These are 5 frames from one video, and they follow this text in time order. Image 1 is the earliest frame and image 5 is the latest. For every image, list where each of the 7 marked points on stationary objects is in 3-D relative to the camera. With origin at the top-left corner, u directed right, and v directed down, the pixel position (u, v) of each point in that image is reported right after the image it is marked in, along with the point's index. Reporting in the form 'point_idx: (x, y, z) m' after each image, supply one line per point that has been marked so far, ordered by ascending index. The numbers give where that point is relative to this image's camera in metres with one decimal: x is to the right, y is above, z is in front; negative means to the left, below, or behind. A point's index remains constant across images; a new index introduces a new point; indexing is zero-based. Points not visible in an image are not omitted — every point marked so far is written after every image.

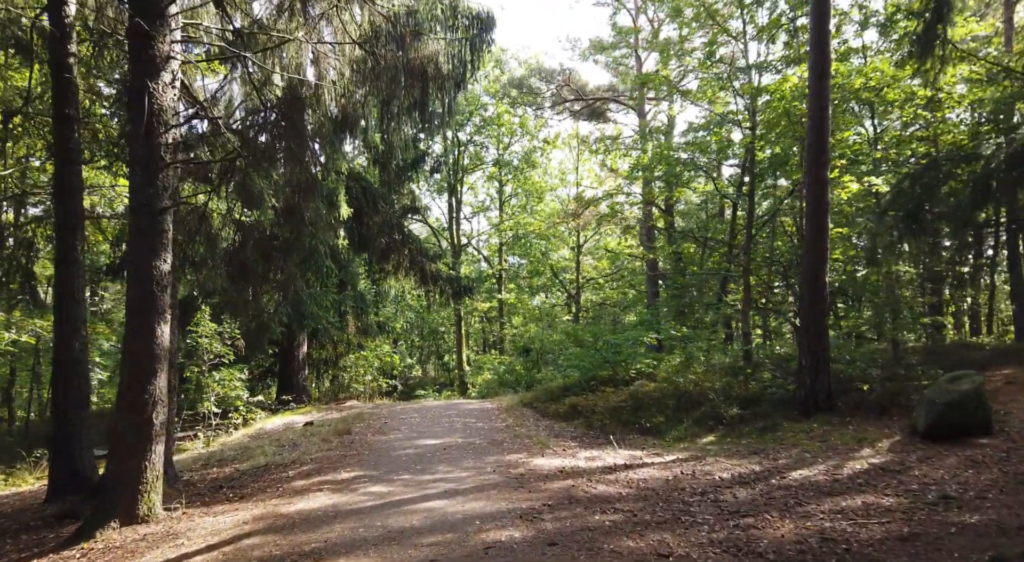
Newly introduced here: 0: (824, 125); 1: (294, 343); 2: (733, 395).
0: (+4.1, +2.0, +9.7) m
1: (-5.1, -1.4, +17.6) m
2: (+3.2, -1.6, +10.7) m
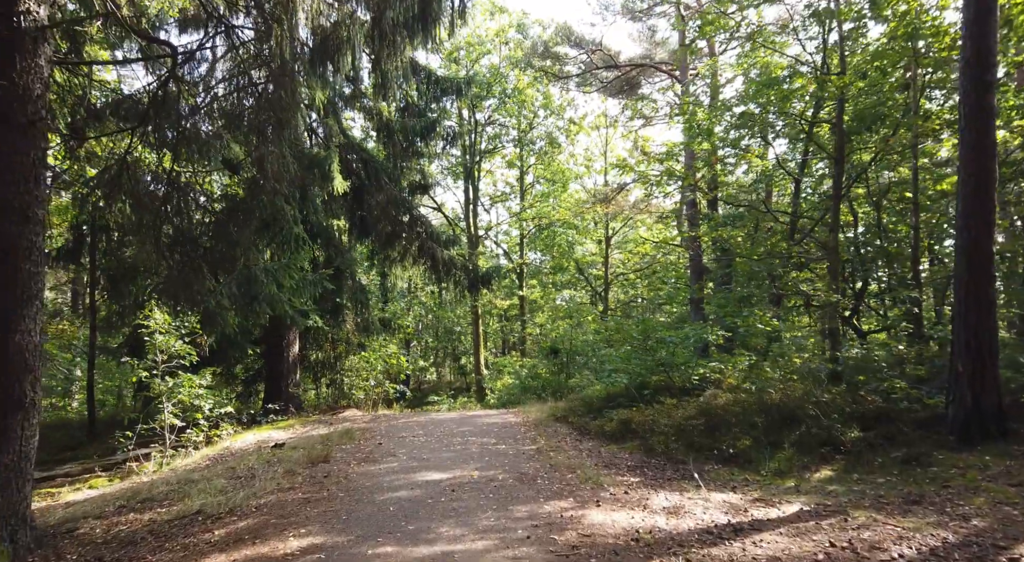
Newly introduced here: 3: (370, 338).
0: (+4.4, +2.3, +6.9) m
1: (-4.6, -1.2, +14.9) m
2: (+3.6, -1.4, +7.9) m
3: (-3.3, -1.3, +17.1) m
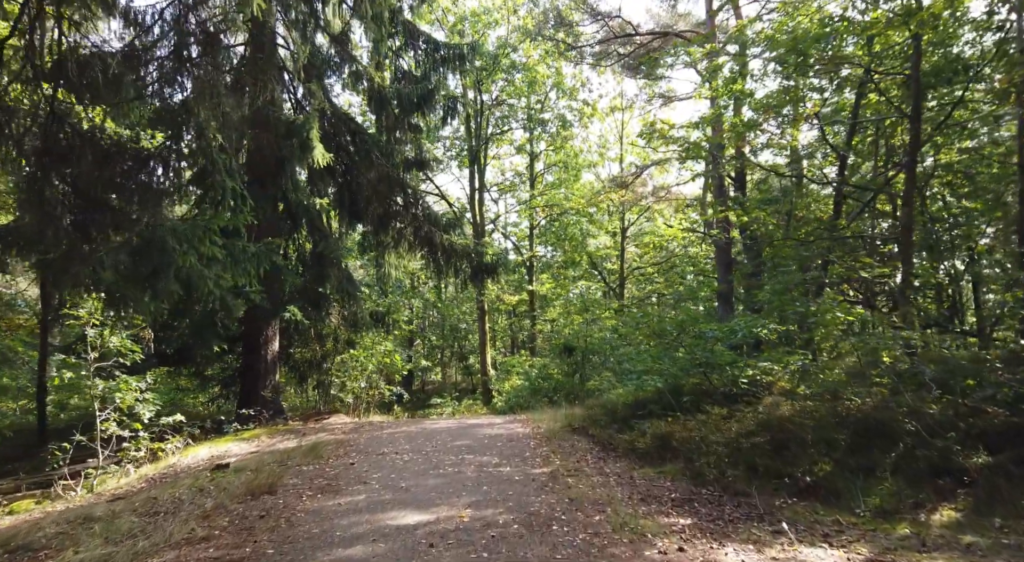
0: (+4.5, +2.5, +5.0) m
1: (-4.5, -1.0, +13.1) m
2: (+3.6, -1.2, +5.9) m
3: (-3.1, -1.1, +15.3) m
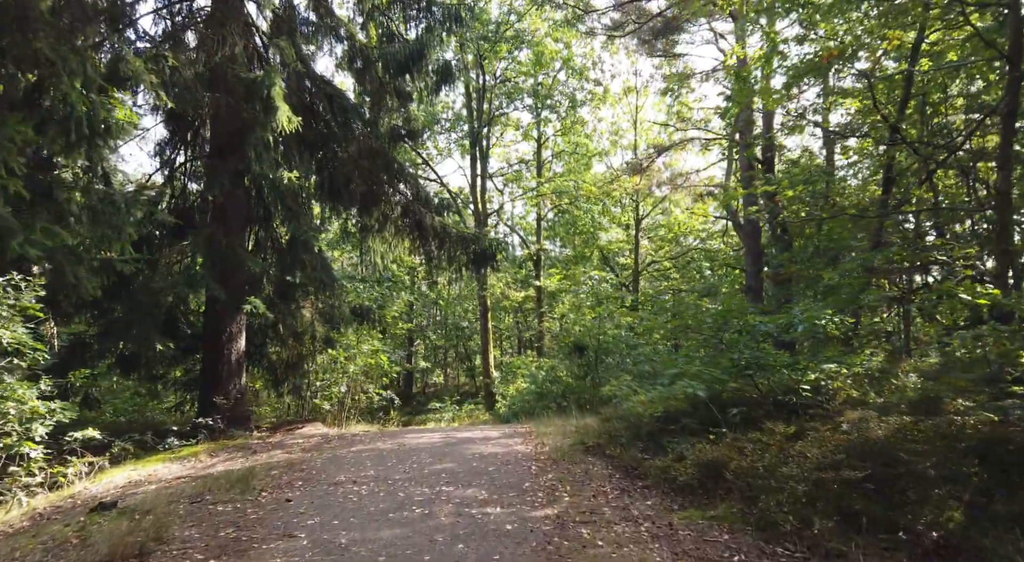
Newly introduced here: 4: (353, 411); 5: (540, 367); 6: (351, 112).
0: (+4.4, +2.7, +3.0) m
1: (-4.4, -0.8, +11.3) m
2: (+3.5, -1.0, +4.0) m
3: (-3.1, -0.9, +13.5) m
4: (-3.1, -2.4, +14.0) m
5: (+0.6, -1.9, +16.3) m
6: (-2.6, +2.7, +12.0) m
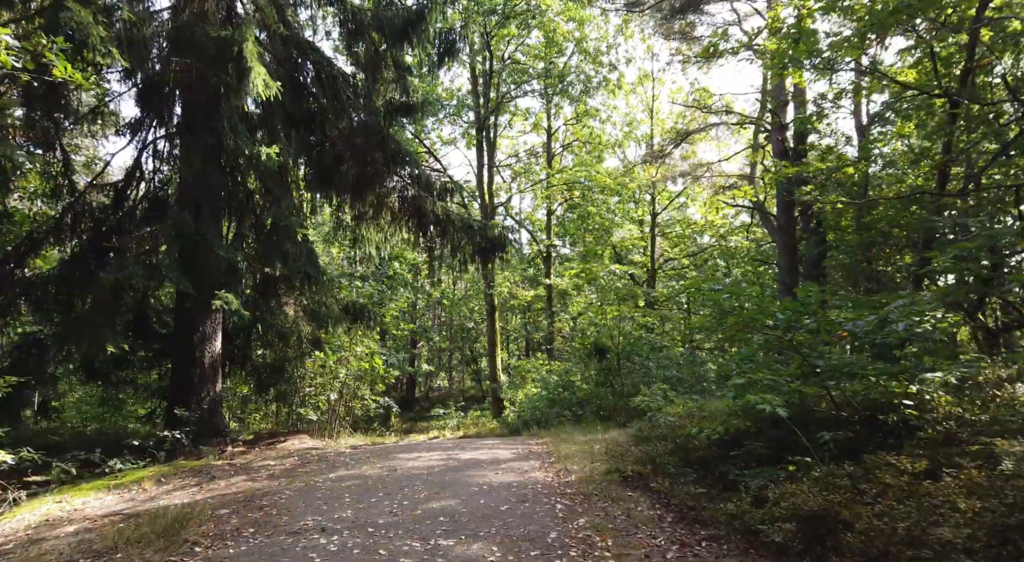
0: (+4.5, +2.8, +1.5) m
1: (-4.3, -0.7, +9.9) m
2: (+3.6, -0.8, +2.5) m
3: (-2.9, -0.8, +12.0) m
4: (-3.0, -2.3, +12.6) m
5: (+0.8, -1.8, +14.8) m
6: (-2.4, +2.8, +10.6) m
